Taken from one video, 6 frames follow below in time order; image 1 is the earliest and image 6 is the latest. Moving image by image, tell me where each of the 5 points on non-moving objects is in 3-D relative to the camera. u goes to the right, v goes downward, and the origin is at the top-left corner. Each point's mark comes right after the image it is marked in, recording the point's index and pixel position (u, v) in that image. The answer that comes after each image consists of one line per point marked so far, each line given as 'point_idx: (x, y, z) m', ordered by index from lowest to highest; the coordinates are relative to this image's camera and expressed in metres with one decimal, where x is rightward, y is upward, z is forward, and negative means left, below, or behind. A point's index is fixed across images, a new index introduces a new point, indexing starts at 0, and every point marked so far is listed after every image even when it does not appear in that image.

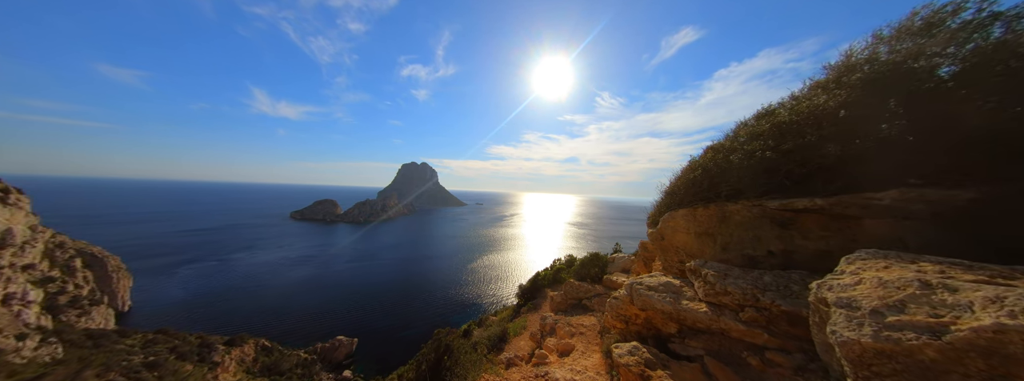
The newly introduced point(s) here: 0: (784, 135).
0: (+9.7, +2.0, +8.7) m
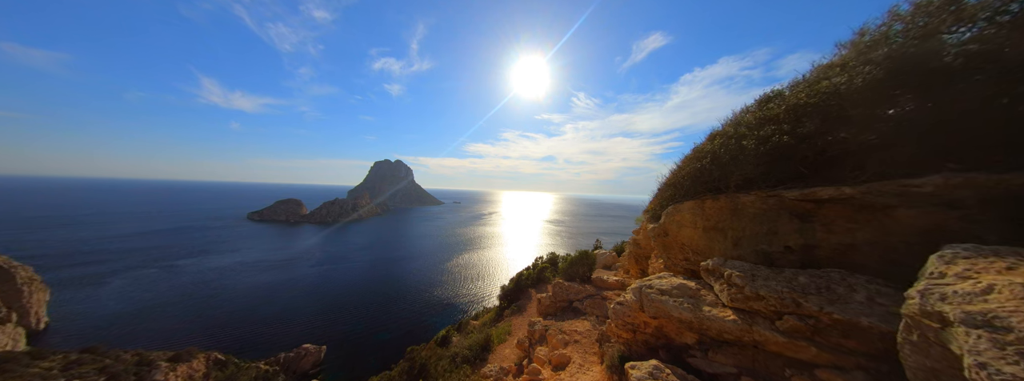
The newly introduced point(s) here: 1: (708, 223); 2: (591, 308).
0: (+9.4, +2.3, +7.9) m
1: (+7.4, -1.3, +9.1) m
2: (+4.4, -6.6, +13.6) m
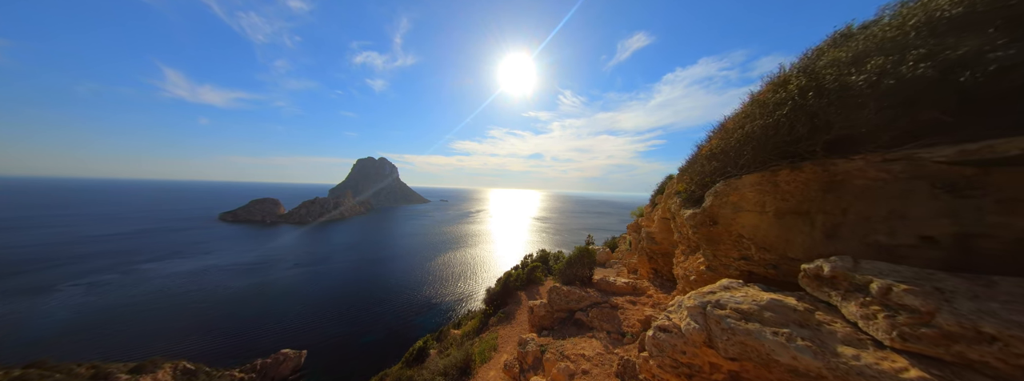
0: (+9.0, +3.2, +5.1) m
1: (+7.0, -0.4, +6.2) m
2: (+3.8, -5.7, +10.7) m
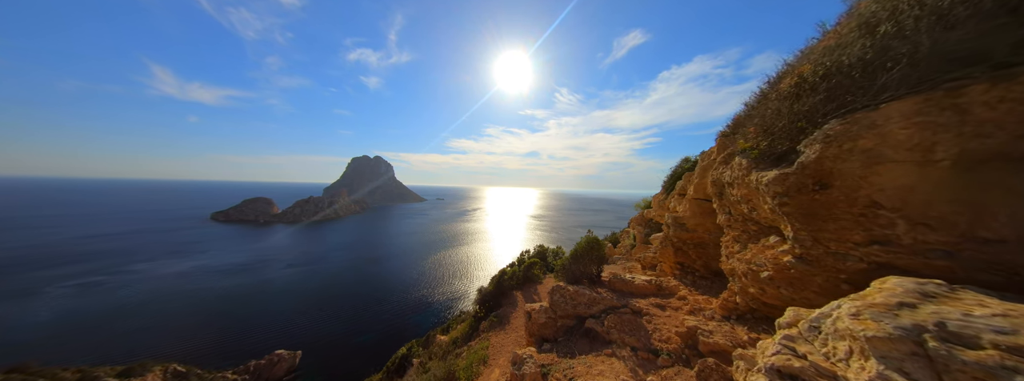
0: (+8.8, +4.2, +2.5) m
1: (+6.7, +0.6, +3.6) m
2: (+3.5, -4.7, +8.0) m
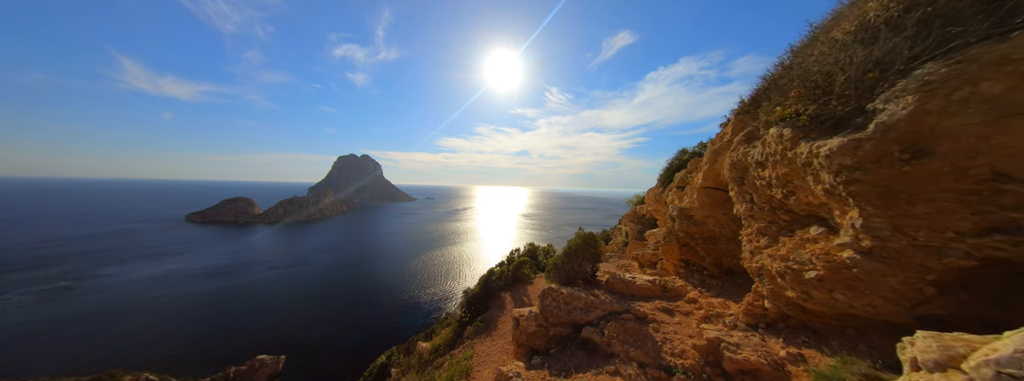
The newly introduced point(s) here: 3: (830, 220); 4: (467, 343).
0: (+8.5, +4.6, +1.4) m
1: (+6.4, +1.0, +2.4) m
2: (+3.1, -4.3, +6.8) m
3: (+7.6, -0.7, +5.7) m
4: (-2.7, -9.0, +14.4) m
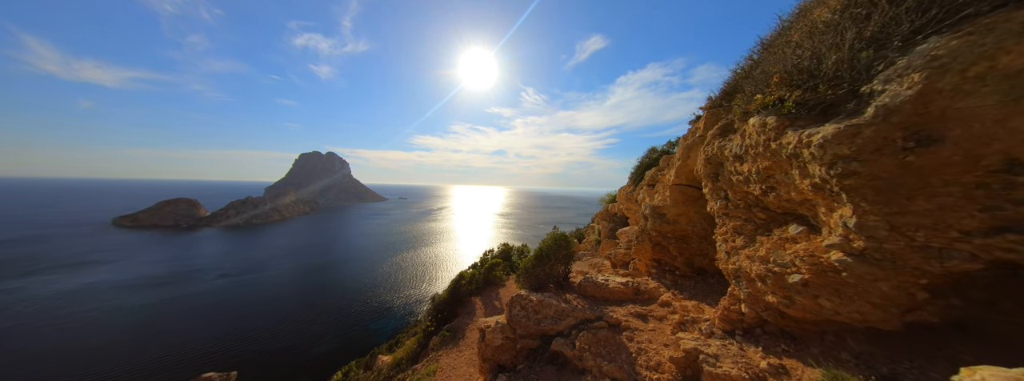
0: (+8.0, +4.6, +1.3) m
1: (+5.8, +1.1, +2.1) m
2: (+2.1, -4.2, +6.1) m
3: (+6.7, -0.6, +5.5) m
4: (-4.4, -8.9, +13.2) m
